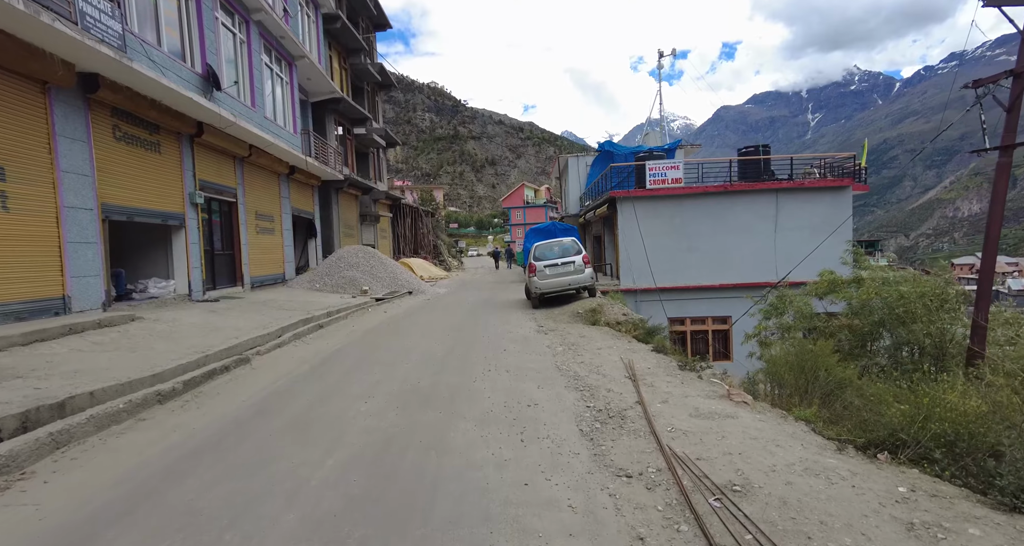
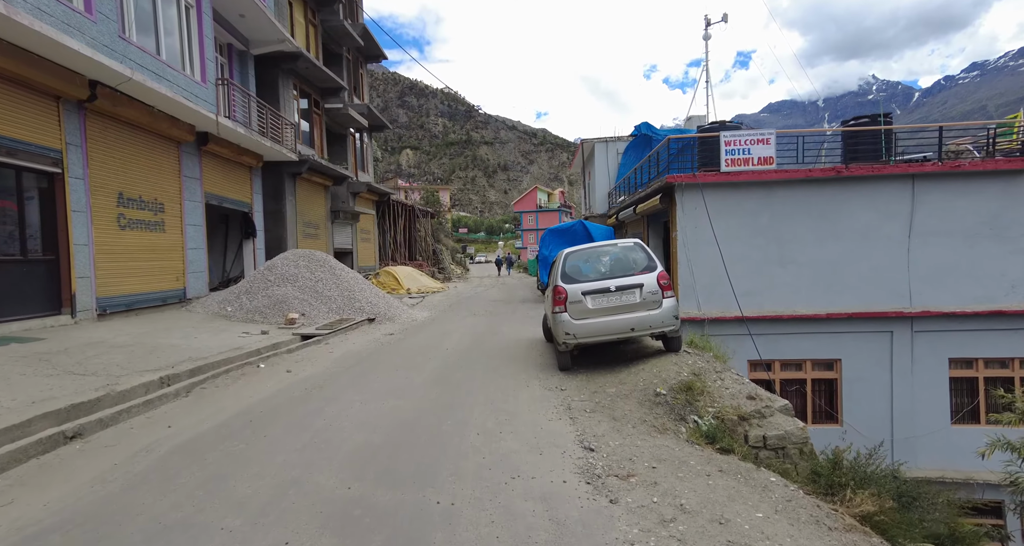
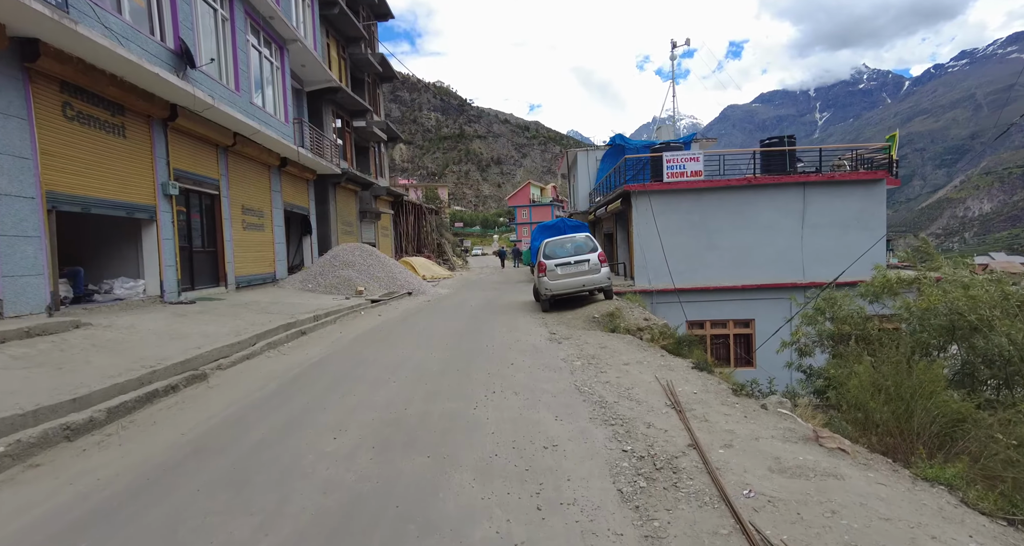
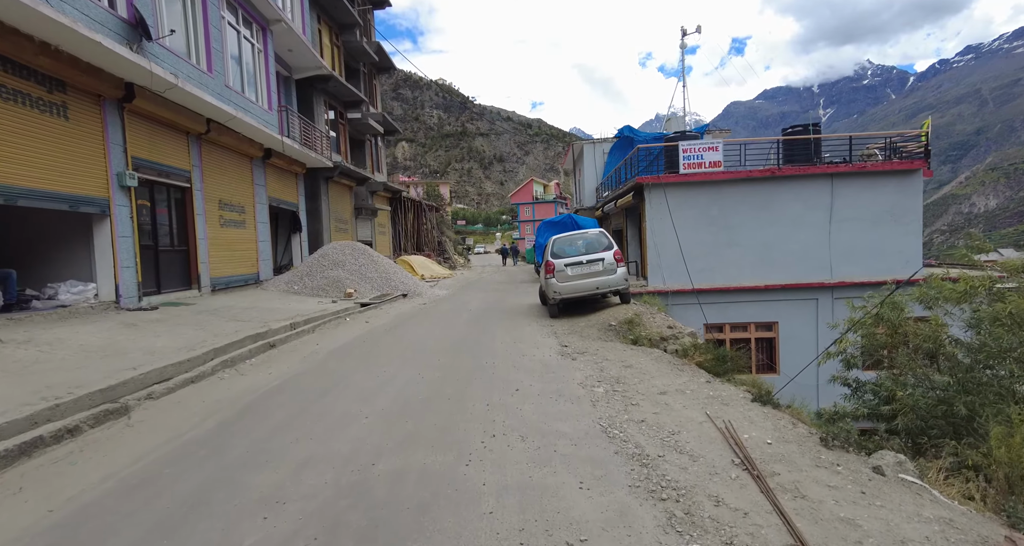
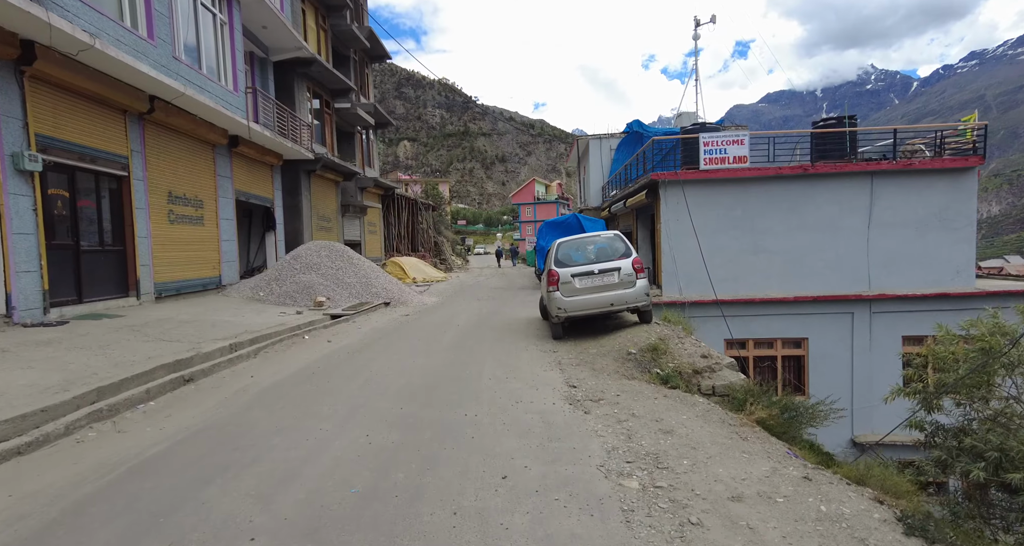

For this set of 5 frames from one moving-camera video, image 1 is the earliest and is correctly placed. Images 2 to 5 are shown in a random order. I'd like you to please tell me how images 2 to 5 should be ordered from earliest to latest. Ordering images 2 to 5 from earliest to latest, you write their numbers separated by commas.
3, 4, 5, 2
